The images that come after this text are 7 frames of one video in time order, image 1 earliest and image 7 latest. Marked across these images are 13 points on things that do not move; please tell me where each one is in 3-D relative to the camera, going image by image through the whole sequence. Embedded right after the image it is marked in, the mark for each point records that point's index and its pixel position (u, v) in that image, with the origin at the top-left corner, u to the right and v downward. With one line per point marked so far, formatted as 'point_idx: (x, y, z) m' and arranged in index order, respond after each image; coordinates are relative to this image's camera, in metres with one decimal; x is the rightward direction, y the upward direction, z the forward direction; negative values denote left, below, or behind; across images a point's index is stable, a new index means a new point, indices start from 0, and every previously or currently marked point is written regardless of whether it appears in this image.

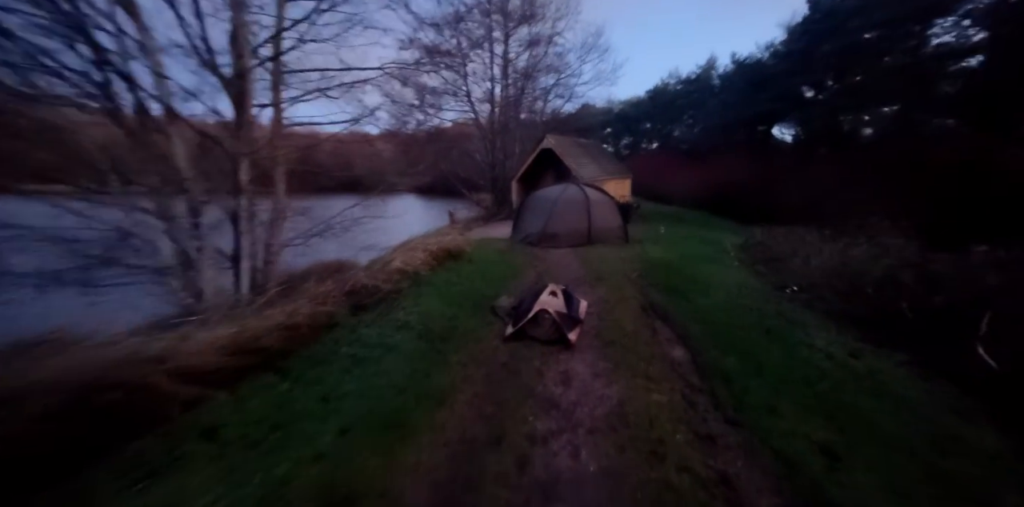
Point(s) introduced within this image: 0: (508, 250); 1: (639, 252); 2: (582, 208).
0: (-0.1, 0.0, +10.0) m
1: (+4.1, 0.0, +10.2) m
2: (+2.4, +1.5, +11.1) m
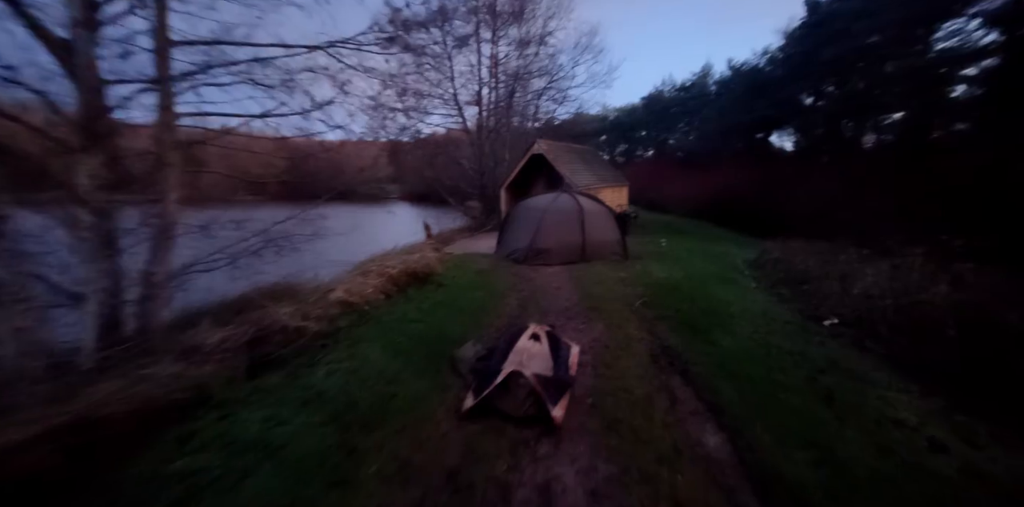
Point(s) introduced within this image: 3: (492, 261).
0: (-0.6, -0.5, +8.6) m
1: (+3.6, -0.5, +8.9) m
2: (+1.9, +1.0, +9.8) m
3: (-0.7, -0.3, +9.7) m
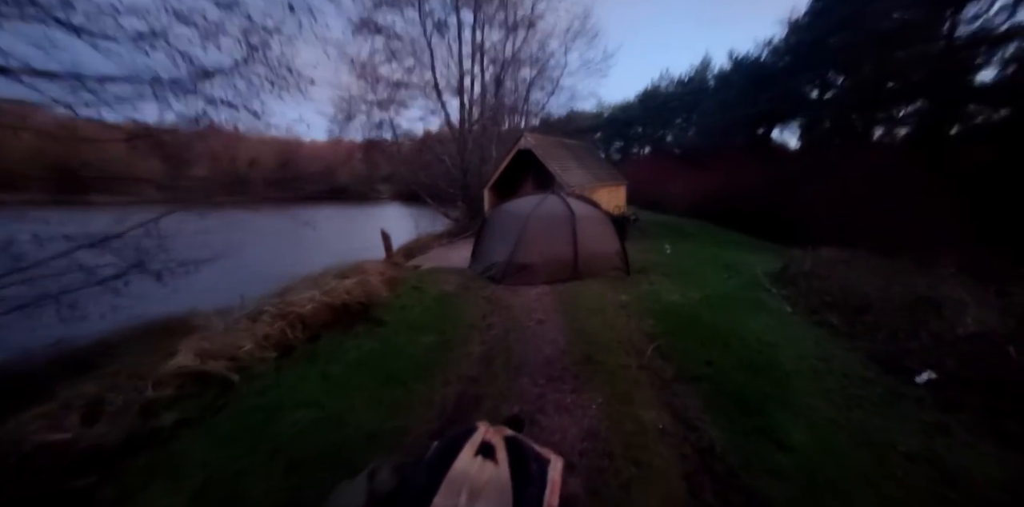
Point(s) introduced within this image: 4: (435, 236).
0: (-1.2, -0.9, +6.8) m
1: (+3.0, -0.9, +7.2) m
2: (+1.3, +0.6, +8.0) m
3: (-1.2, -0.7, +7.9) m
4: (-4.1, +0.9, +16.8) m
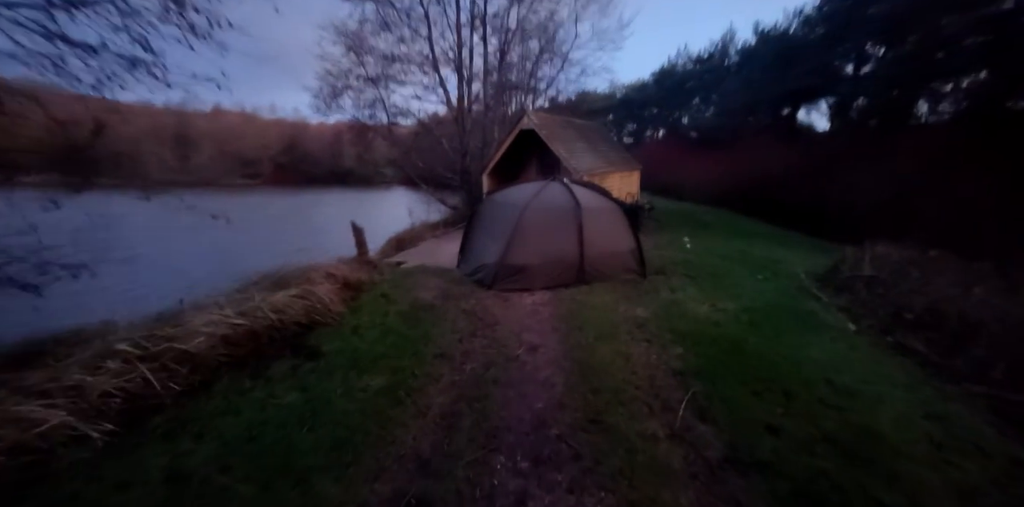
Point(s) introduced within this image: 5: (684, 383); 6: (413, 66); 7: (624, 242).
0: (-1.4, -0.9, +5.5) m
1: (+2.9, -0.9, +5.8) m
2: (+1.2, +0.6, +6.6) m
3: (-1.4, -0.7, +6.6) m
4: (-4.0, +1.4, +15.5) m
5: (+2.0, -1.4, +3.7) m
6: (-5.3, +10.3, +17.0) m
7: (+2.5, +0.3, +7.2) m
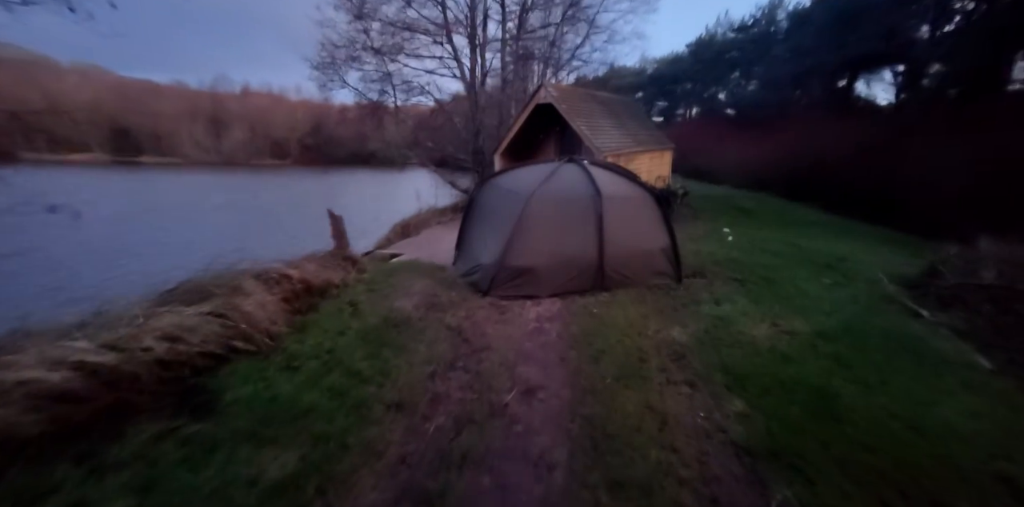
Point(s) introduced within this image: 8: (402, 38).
0: (-1.4, -0.9, +4.4) m
1: (+2.8, -0.9, +4.4) m
2: (+1.2, +0.6, +5.3) m
3: (-1.4, -0.6, +5.4) m
4: (-3.4, +1.9, +14.4) m
5: (+1.9, -1.6, +2.3) m
6: (-4.5, +10.9, +15.5) m
7: (+2.6, +0.3, +5.7) m
8: (-5.4, +10.6, +15.5) m
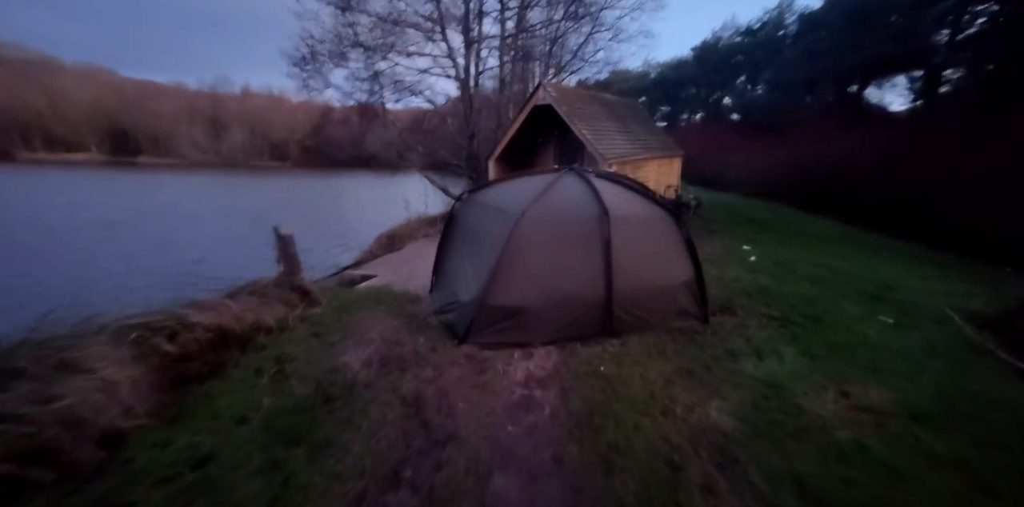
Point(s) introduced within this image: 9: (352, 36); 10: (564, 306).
0: (-1.6, -1.3, +3.2) m
1: (+2.6, -1.4, +3.2) m
2: (+1.0, +0.1, +4.1) m
3: (-1.6, -1.1, +4.3) m
4: (-3.6, +1.4, +13.3) m
5: (+1.6, -2.0, +1.2) m
6: (-4.6, +10.4, +14.5) m
7: (+2.4, -0.2, +4.6) m
8: (-5.6, +10.0, +14.5) m
9: (-7.3, +9.8, +14.3) m
10: (+0.7, -0.7, +4.2) m
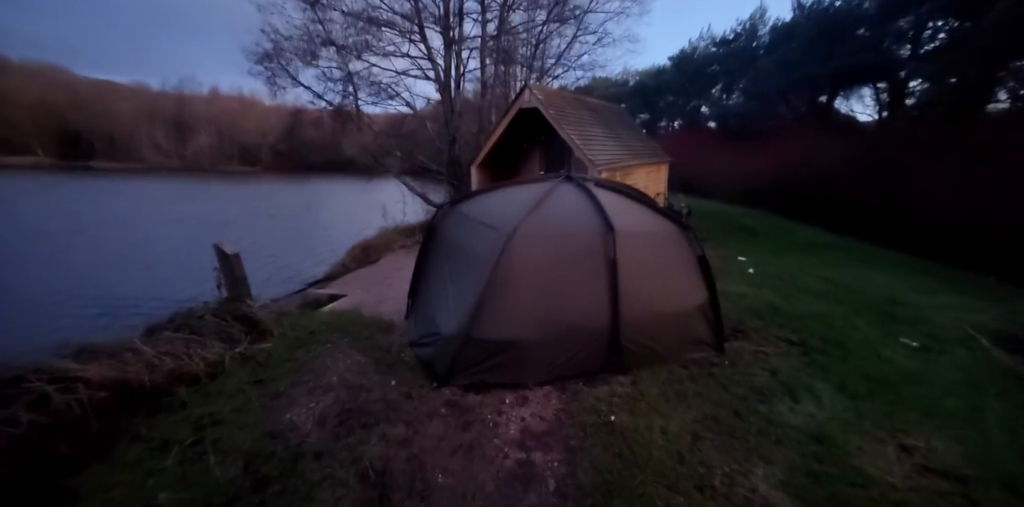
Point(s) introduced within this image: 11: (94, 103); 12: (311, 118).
0: (-1.7, -1.6, +2.4) m
1: (+2.6, -1.7, +2.7) m
2: (+0.9, -0.1, +3.5) m
3: (-1.7, -1.4, +3.5) m
4: (-4.2, +1.0, +12.4) m
5: (+1.7, -2.2, +0.6) m
6: (-5.4, +9.9, +13.7) m
7: (+2.3, -0.5, +4.0) m
8: (-6.3, +9.5, +13.7) m
9: (-8.0, +9.3, +13.4) m
10: (+0.6, -1.0, +3.5) m
11: (-13.1, +4.6, +9.7) m
12: (-10.4, +7.1, +16.4) m
